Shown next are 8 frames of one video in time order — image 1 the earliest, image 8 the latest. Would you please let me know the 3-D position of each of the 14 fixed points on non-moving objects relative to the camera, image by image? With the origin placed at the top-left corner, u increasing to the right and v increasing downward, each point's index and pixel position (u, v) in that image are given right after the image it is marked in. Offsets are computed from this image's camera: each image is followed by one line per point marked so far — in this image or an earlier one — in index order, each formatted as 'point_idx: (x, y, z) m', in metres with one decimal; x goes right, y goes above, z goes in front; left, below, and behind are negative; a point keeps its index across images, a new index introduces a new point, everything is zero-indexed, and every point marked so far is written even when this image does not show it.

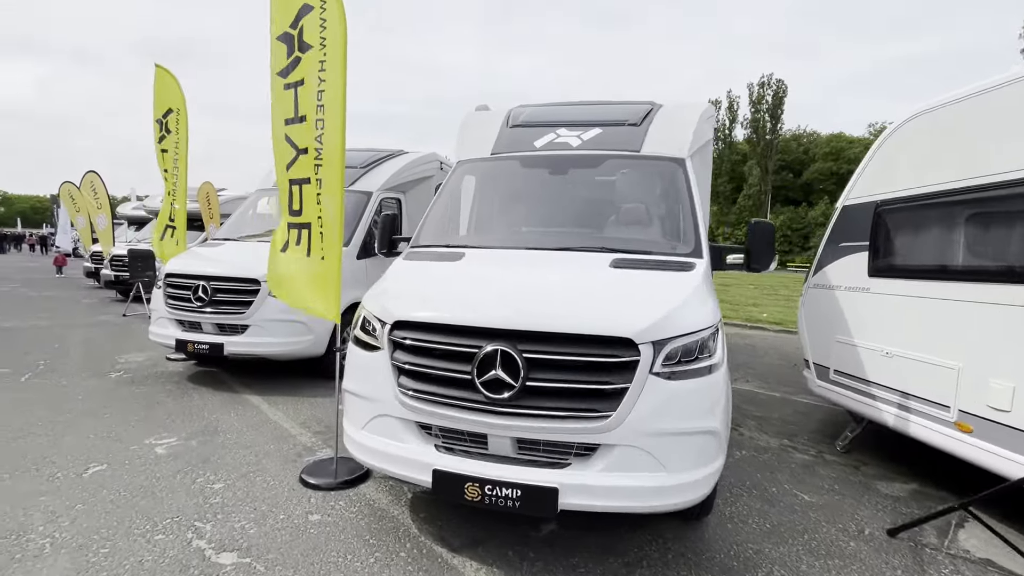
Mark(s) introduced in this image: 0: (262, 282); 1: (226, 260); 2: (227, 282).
0: (-2.8, +0.1, +5.3) m
1: (-3.4, +0.3, +5.6) m
2: (-3.2, +0.1, +5.3) m
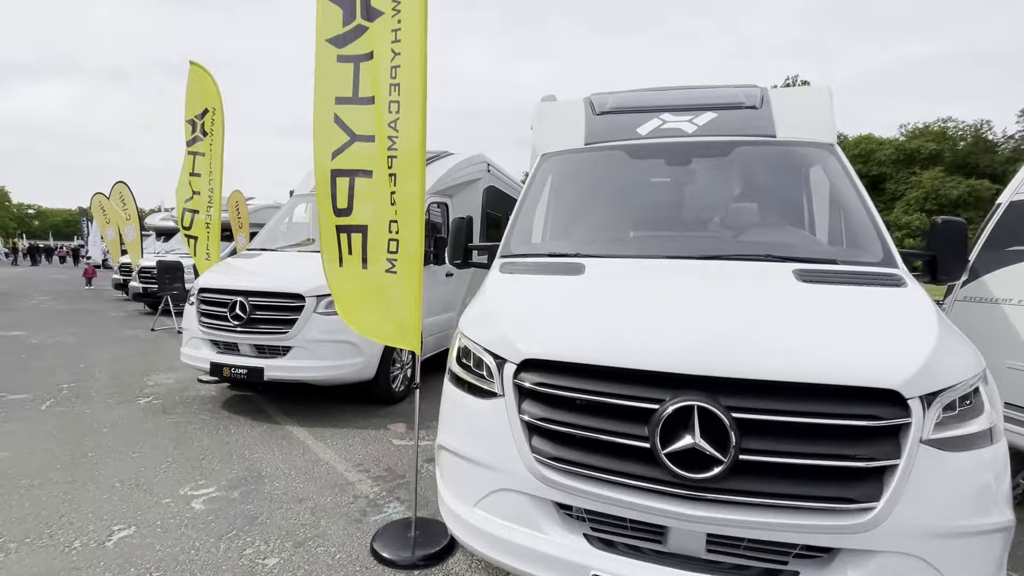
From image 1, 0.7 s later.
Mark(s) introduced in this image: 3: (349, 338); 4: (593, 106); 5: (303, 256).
0: (-2.0, -0.1, +4.7) m
1: (-2.6, +0.2, +5.0) m
2: (-2.4, -0.1, +4.7) m
3: (-1.6, -0.5, +4.8) m
4: (+0.7, +1.5, +4.0) m
5: (-2.4, +0.4, +5.4) m
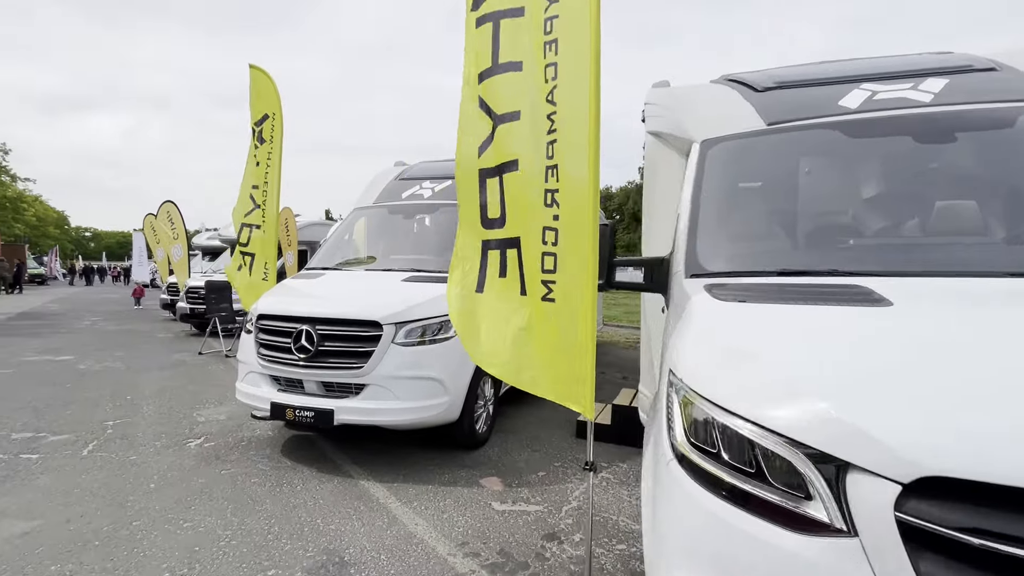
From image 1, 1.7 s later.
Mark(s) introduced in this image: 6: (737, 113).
0: (-1.0, -0.3, +3.9) m
1: (-1.6, -0.1, +4.3) m
2: (-1.4, -0.3, +4.0) m
3: (-0.7, -0.7, +4.0) m
4: (+1.6, +1.4, +3.1) m
5: (-1.4, +0.1, +4.7) m
6: (+1.3, +1.0, +2.8) m
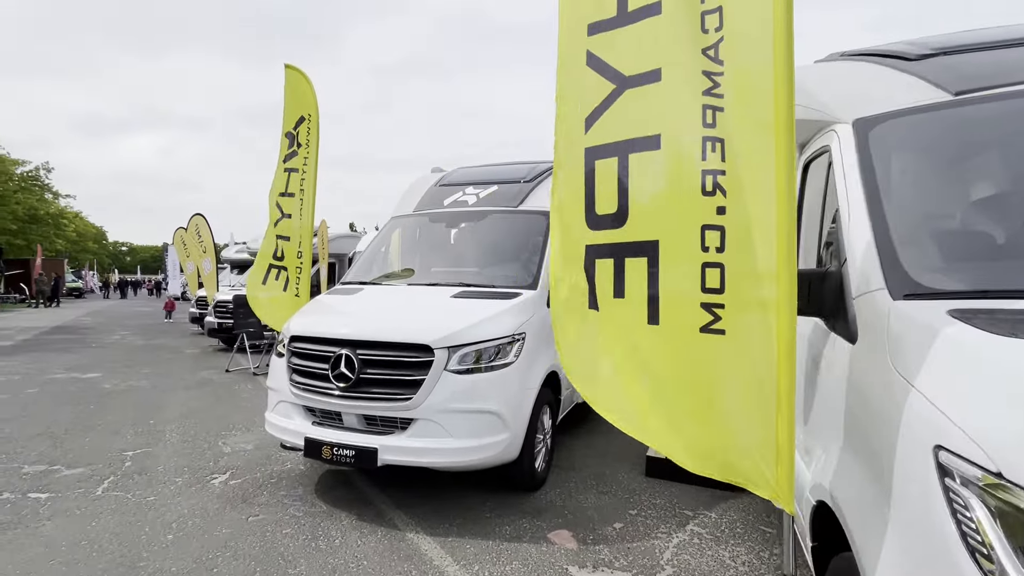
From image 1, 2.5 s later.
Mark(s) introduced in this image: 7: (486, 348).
0: (-0.5, -0.4, +3.4) m
1: (-1.1, -0.2, +3.8) m
2: (-0.9, -0.5, +3.4) m
3: (-0.2, -0.8, +3.4) m
4: (+2.0, +1.3, +2.5) m
5: (-0.8, 0.0, +4.2) m
6: (+1.8, +0.9, +2.2) m
7: (-0.2, -0.4, +3.5) m
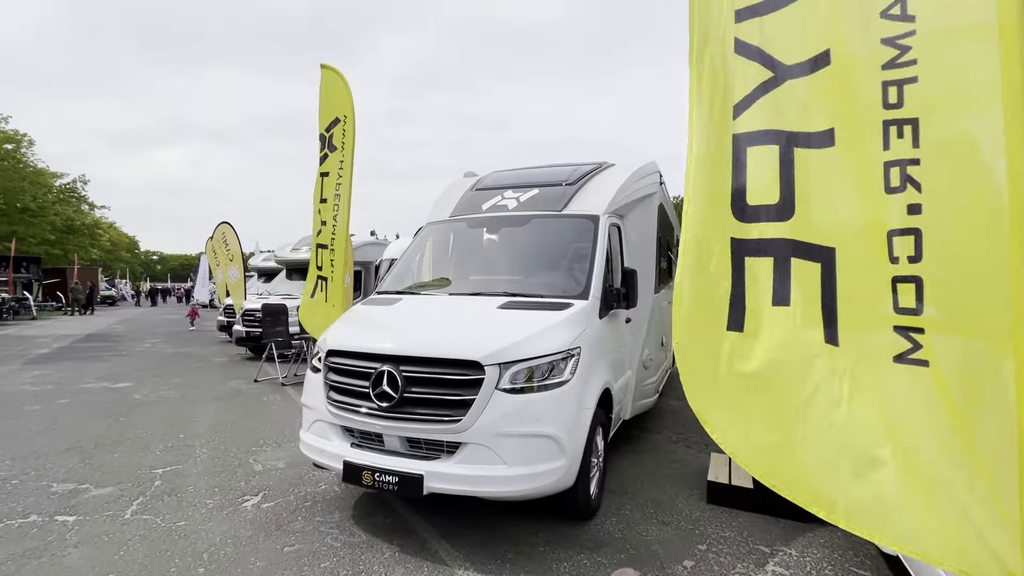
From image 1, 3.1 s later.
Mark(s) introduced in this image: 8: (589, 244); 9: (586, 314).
0: (-0.2, -0.5, +3.1) m
1: (-0.7, -0.3, +3.5) m
2: (-0.6, -0.5, +3.1) m
3: (+0.2, -0.9, +3.1) m
4: (+2.4, +1.2, +2.1) m
5: (-0.4, -0.1, +3.9) m
6: (+2.1, +0.9, +1.8) m
7: (+0.2, -0.5, +3.2) m
8: (+0.7, +0.4, +4.8) m
9: (+0.6, -0.2, +3.8) m
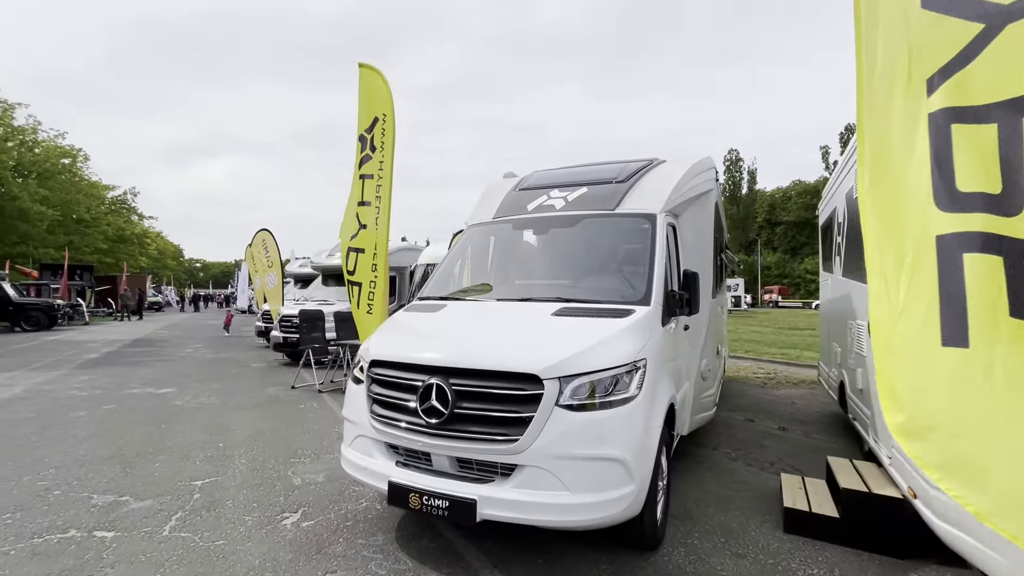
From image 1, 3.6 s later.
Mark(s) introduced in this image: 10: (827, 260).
0: (+0.2, -0.6, +2.8) m
1: (-0.3, -0.3, +3.2) m
2: (-0.2, -0.6, +2.9) m
3: (+0.6, -0.9, +2.8) m
4: (+2.7, +1.2, +1.7) m
5: (0.0, -0.1, +3.6) m
6: (+2.4, +0.9, +1.4) m
7: (+0.6, -0.5, +2.9) m
8: (+1.2, +0.4, +4.4) m
9: (+1.0, -0.2, +3.4) m
10: (+4.5, +0.4, +6.8) m
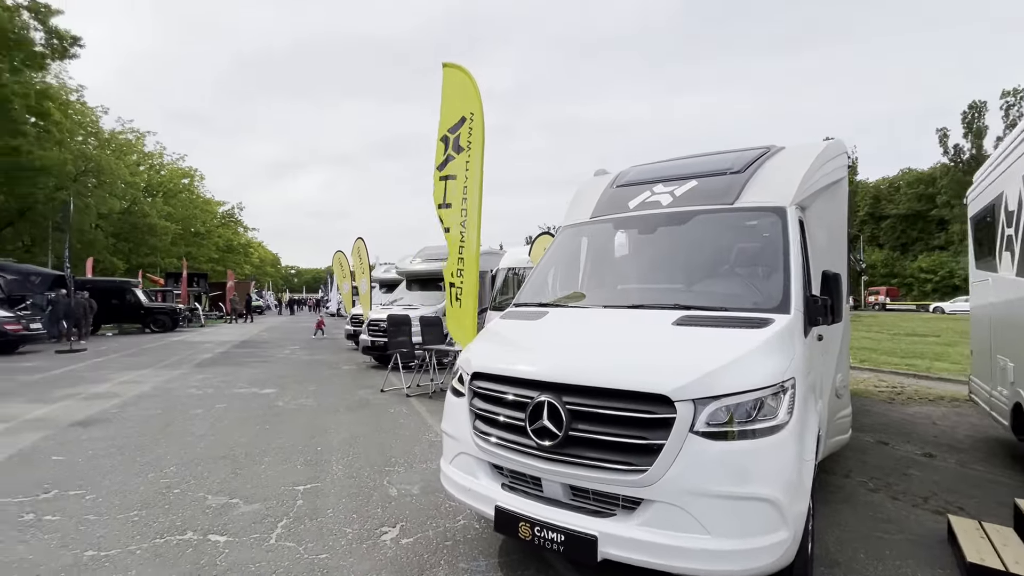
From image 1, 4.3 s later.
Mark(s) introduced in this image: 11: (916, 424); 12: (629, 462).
0: (+0.8, -0.6, +2.4) m
1: (+0.4, -0.4, +2.9) m
2: (+0.5, -0.6, +2.5) m
3: (+1.2, -1.0, +2.3) m
4: (+3.1, +1.2, +0.9) m
5: (+0.7, -0.2, +3.3) m
6: (+2.8, +0.9, +0.7) m
7: (+1.2, -0.6, +2.4) m
8: (+2.0, +0.4, +3.9) m
9: (+1.7, -0.3, +2.9) m
10: (+5.7, +0.4, +5.7) m
11: (+6.0, -2.0, +7.0) m
12: (+0.6, -0.9, +2.4) m
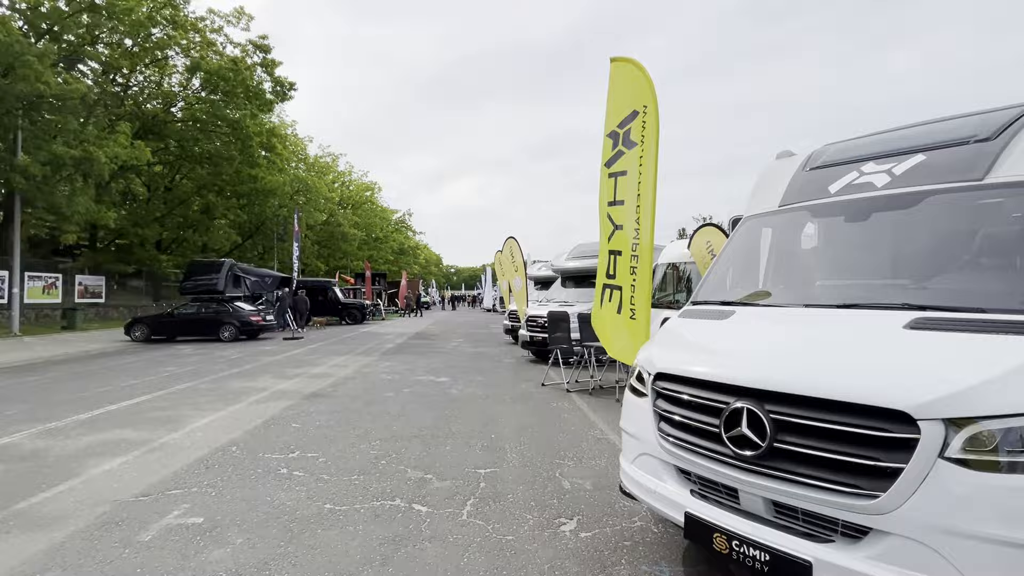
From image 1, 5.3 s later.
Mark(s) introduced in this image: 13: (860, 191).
0: (+1.7, -0.6, +2.0) m
1: (+1.5, -0.3, +2.7) m
2: (+1.4, -0.6, +2.3) m
3: (+2.1, -1.0, +1.8) m
4: (+3.4, +1.2, -0.1) m
5: (+1.9, -0.2, +2.9) m
6: (+3.1, +0.9, -0.2) m
7: (+2.1, -0.6, +2.0) m
8: (+3.3, +0.4, +3.1) m
9: (+2.7, -0.2, +2.2) m
10: (+7.4, +0.4, +3.7) m
11: (+8.0, -1.9, +4.9) m
12: (+1.5, -0.9, +2.1) m
13: (+2.8, +0.8, +3.9) m
